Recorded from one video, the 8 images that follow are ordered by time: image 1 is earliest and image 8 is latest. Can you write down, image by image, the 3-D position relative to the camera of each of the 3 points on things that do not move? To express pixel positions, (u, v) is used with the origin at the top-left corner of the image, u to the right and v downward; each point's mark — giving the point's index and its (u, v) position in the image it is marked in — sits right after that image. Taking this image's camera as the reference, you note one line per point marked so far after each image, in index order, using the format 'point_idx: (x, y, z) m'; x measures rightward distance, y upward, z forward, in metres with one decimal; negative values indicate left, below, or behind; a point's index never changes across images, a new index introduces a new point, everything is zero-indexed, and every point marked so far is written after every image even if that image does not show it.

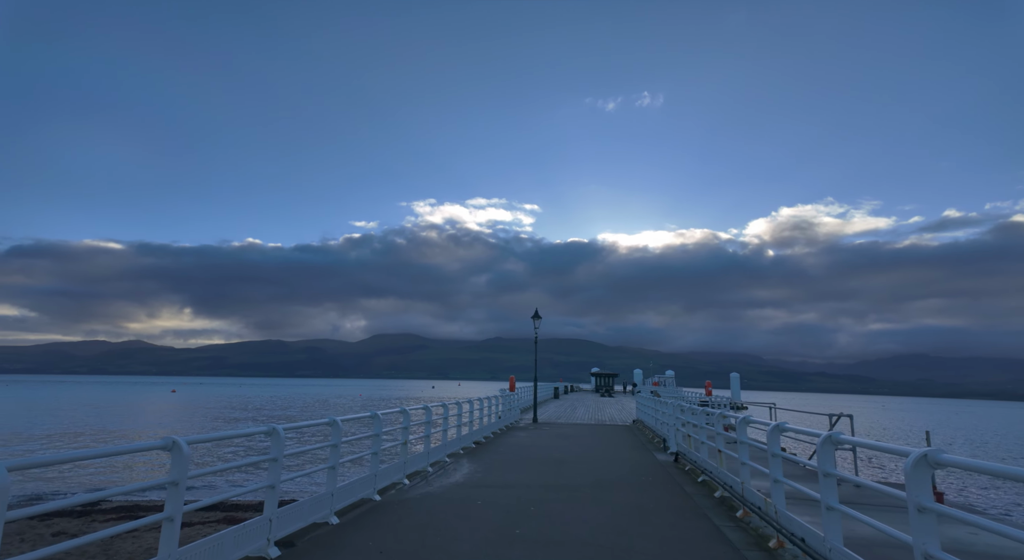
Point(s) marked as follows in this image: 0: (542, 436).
0: (+1.1, -5.2, +18.5) m
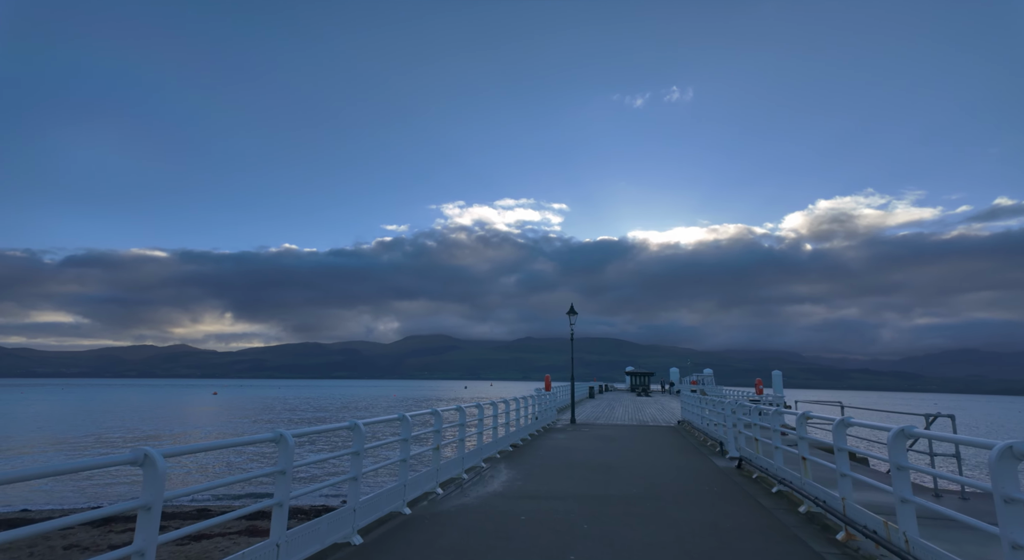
0: (+2.3, -4.9, +17.3) m
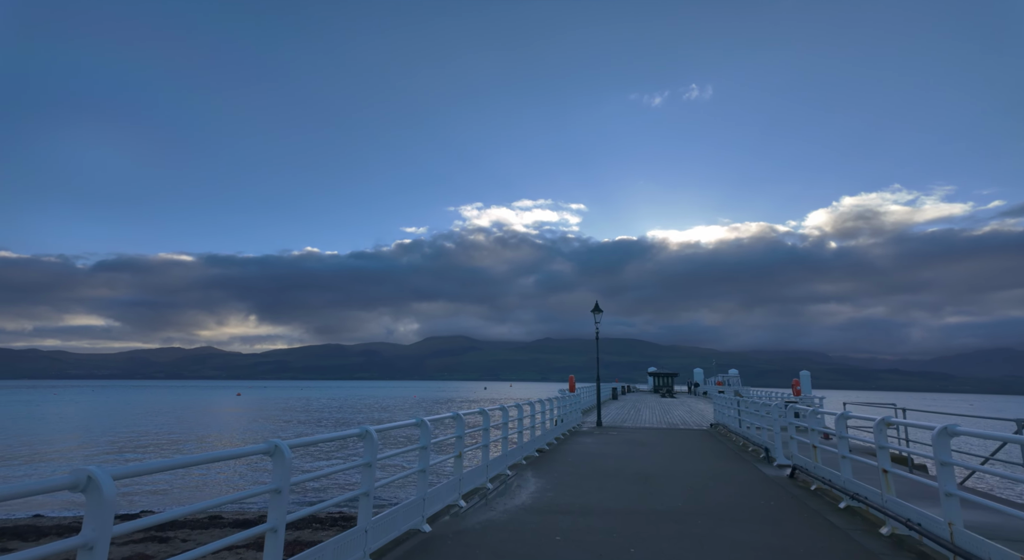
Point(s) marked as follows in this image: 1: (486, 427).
0: (+3.0, -4.8, +16.3) m
1: (-0.5, -2.7, +10.4) m
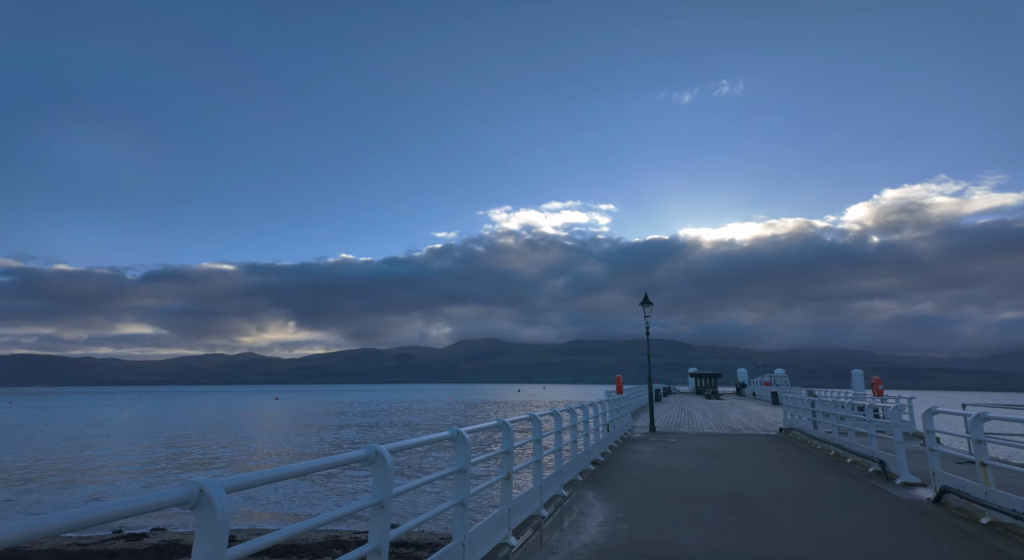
0: (+4.2, -4.4, +14.1) m
1: (+0.4, -2.4, +8.4) m
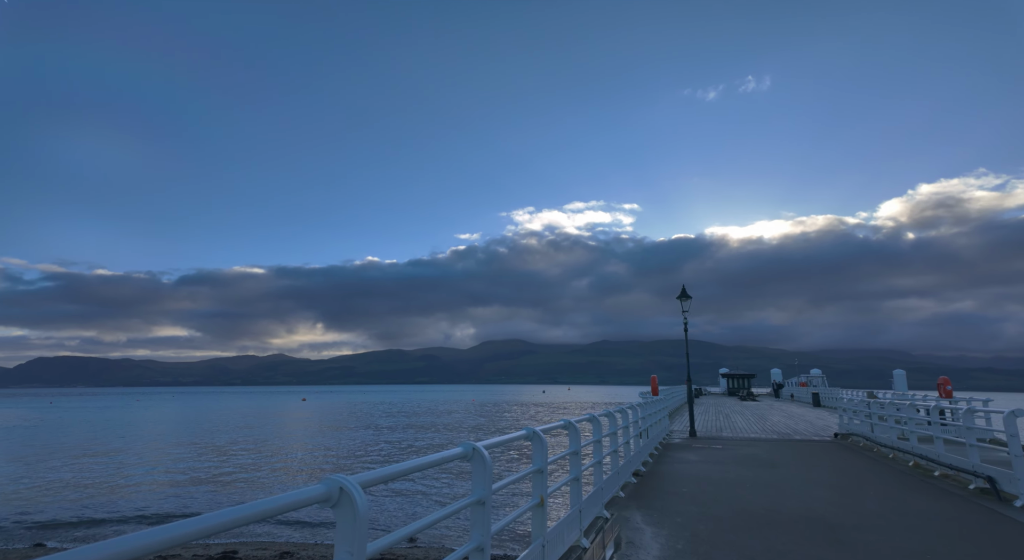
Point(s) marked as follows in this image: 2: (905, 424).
0: (+4.8, -4.1, +12.5) m
1: (+0.8, -2.1, +6.9) m
2: (+9.4, -3.4, +13.5) m
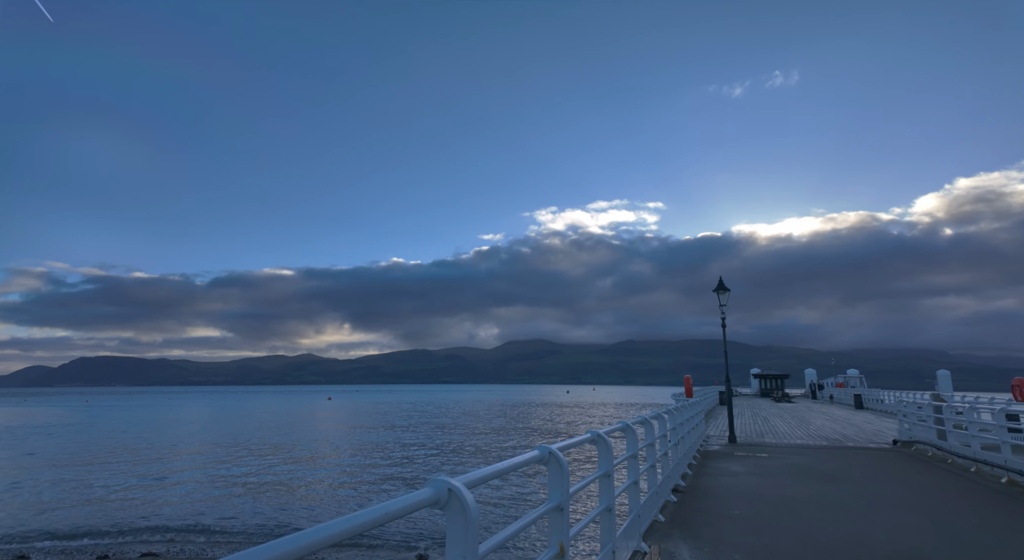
0: (+5.2, -3.8, +10.9) m
1: (+0.9, -1.8, +5.5) m
2: (+9.8, -3.1, +11.6) m
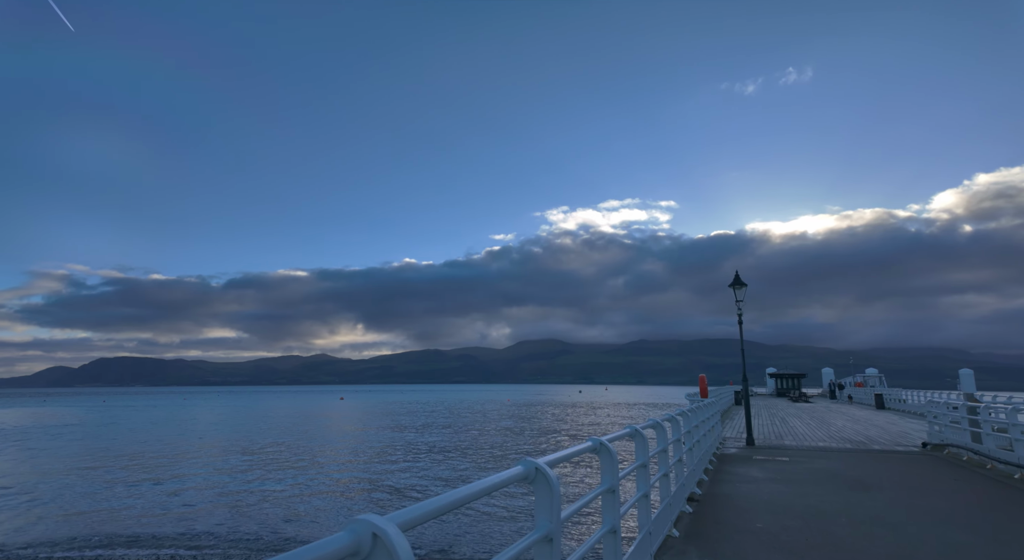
0: (+5.2, -3.6, +10.1) m
1: (+0.8, -1.7, +4.7) m
2: (+9.9, -3.0, +10.7) m
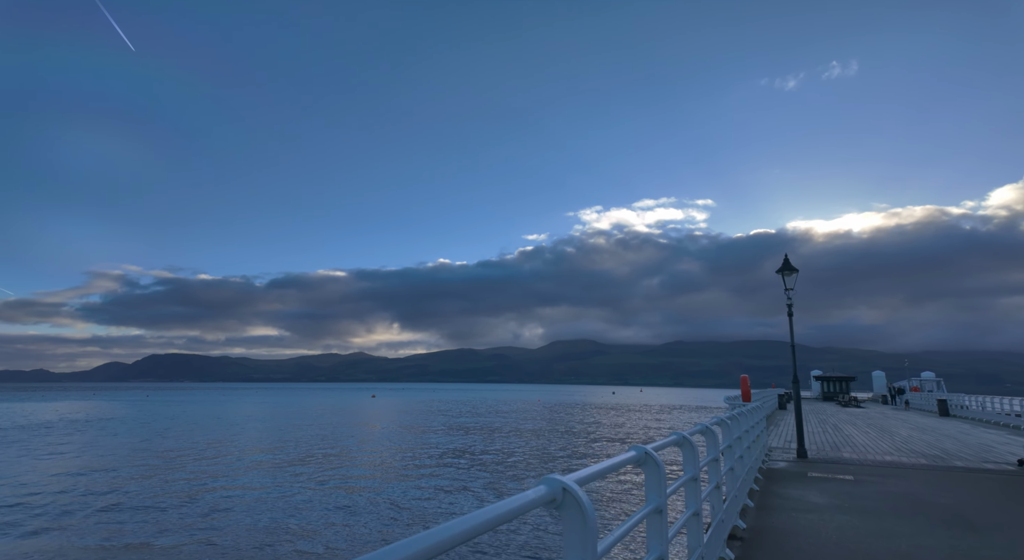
0: (+5.1, -3.2, +7.7) m
1: (+0.4, -1.3, +2.7) m
2: (+9.8, -2.5, +8.1) m
